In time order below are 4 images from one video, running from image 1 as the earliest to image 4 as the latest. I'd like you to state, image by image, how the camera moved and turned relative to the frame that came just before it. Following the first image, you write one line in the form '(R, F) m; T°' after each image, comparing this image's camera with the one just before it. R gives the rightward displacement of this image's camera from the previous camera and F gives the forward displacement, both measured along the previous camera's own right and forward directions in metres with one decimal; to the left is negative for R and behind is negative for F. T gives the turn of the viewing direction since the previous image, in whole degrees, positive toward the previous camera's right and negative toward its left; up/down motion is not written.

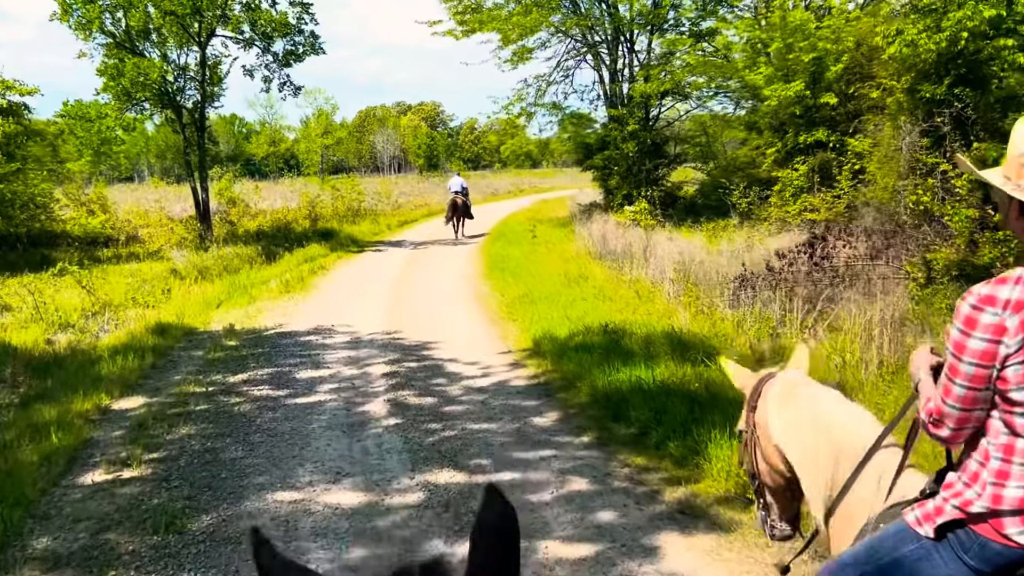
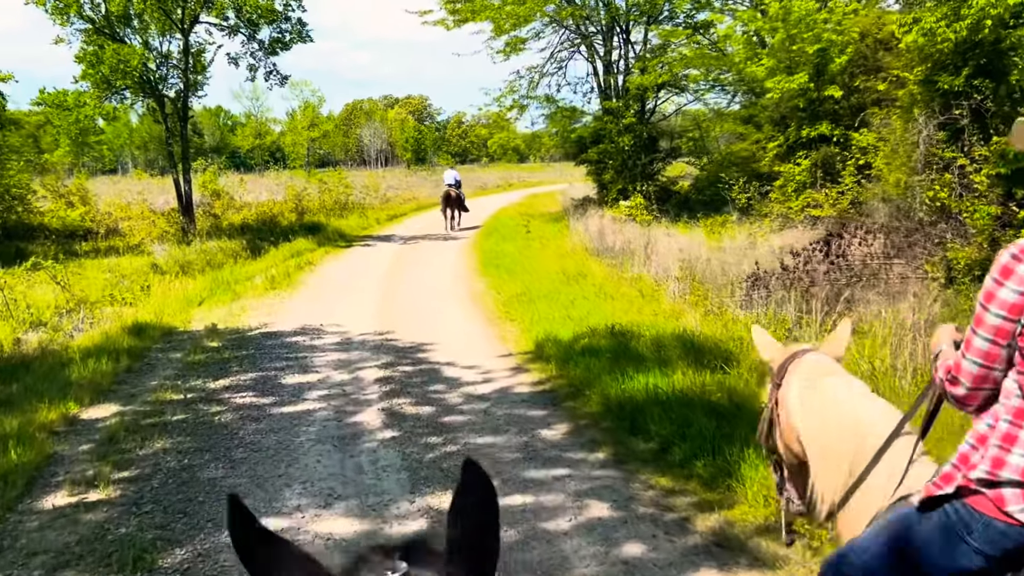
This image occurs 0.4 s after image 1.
(-0.1, +0.5) m; +1°
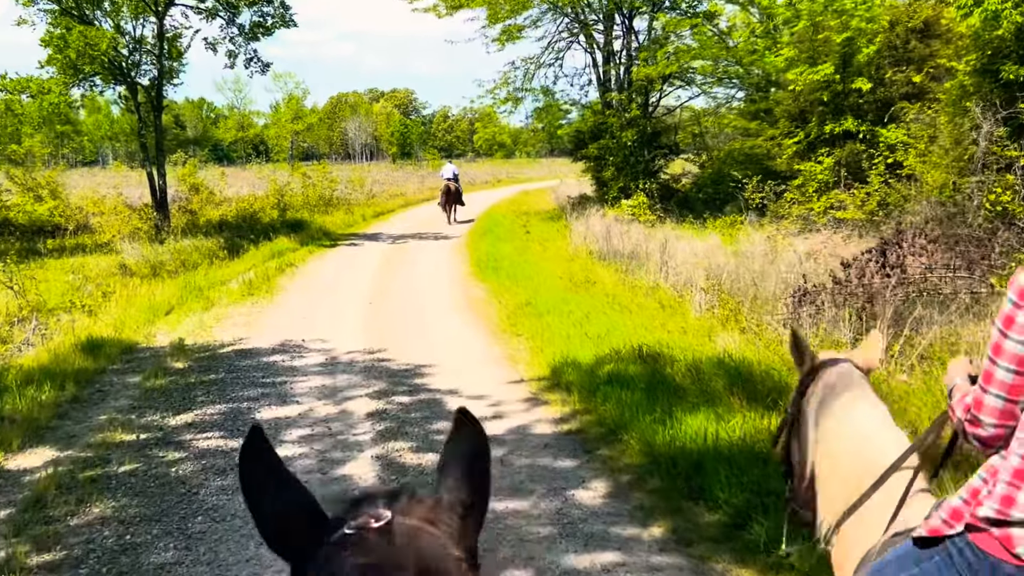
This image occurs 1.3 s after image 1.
(-0.2, +1.1) m; +1°
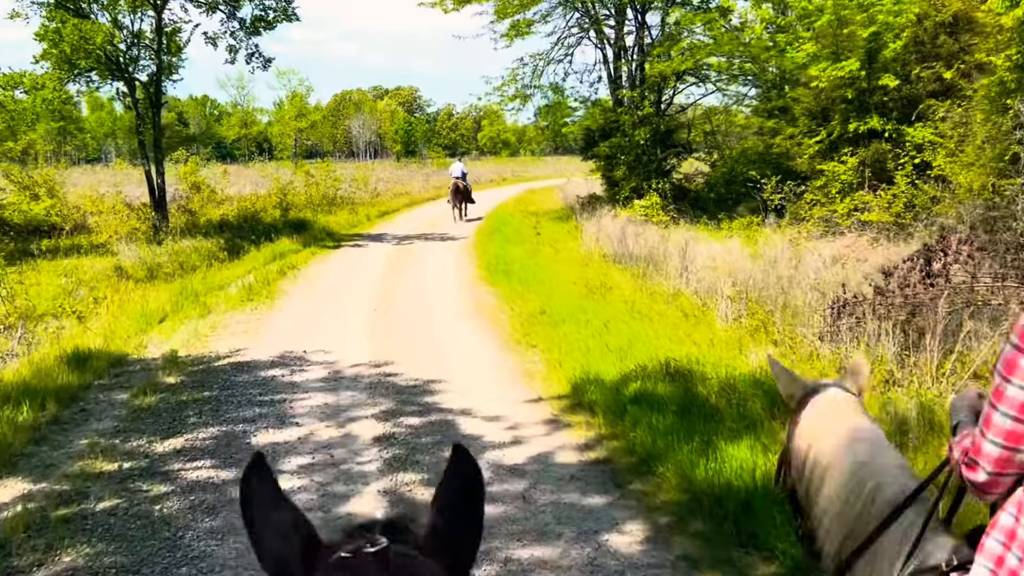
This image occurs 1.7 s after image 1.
(-0.1, +0.5) m; 0°
